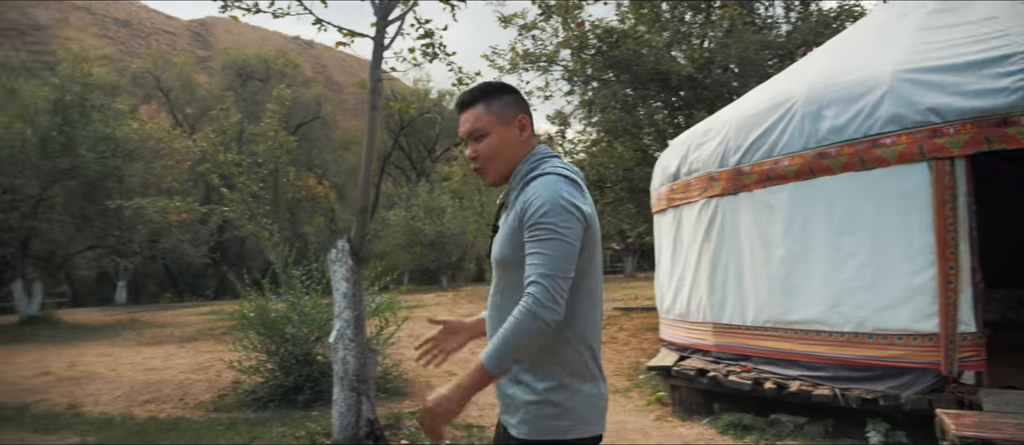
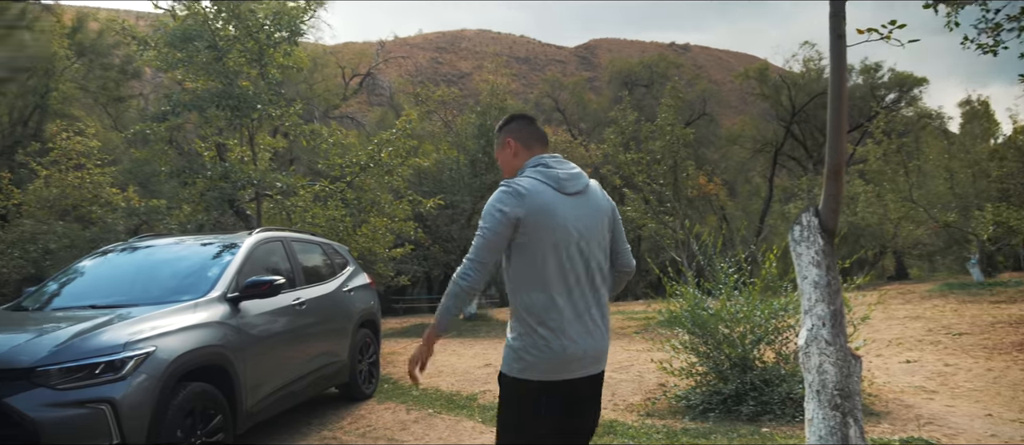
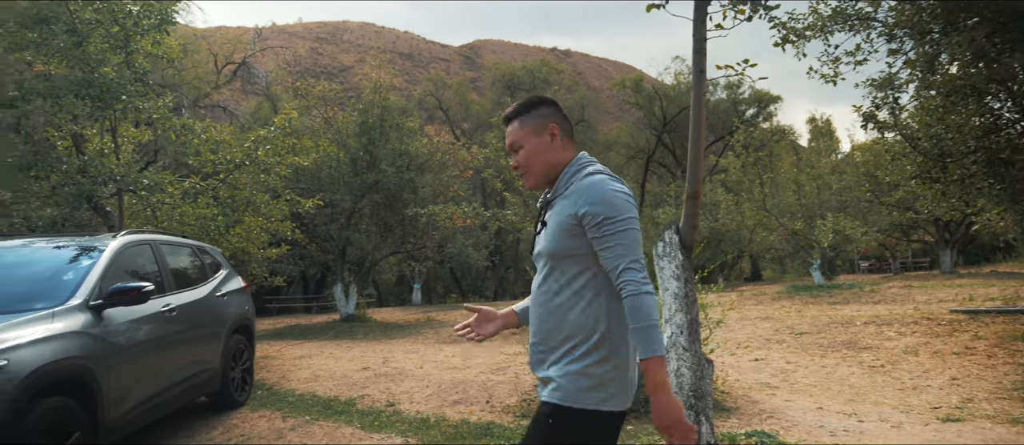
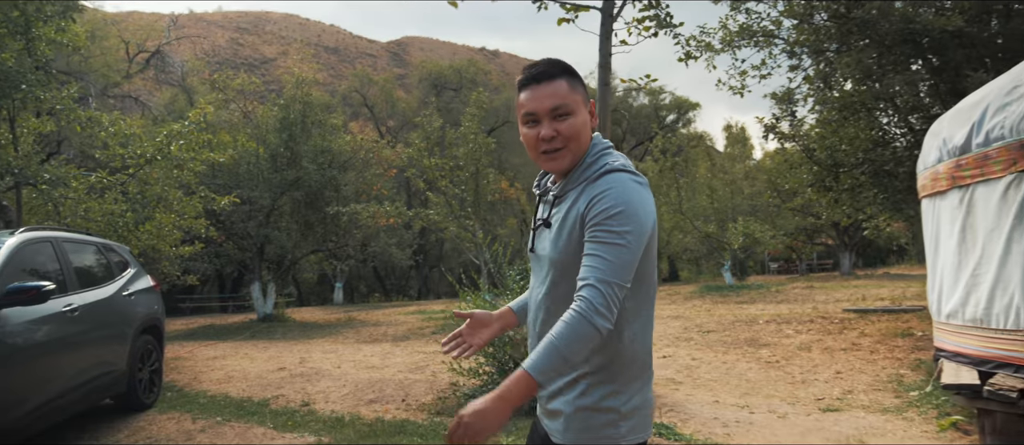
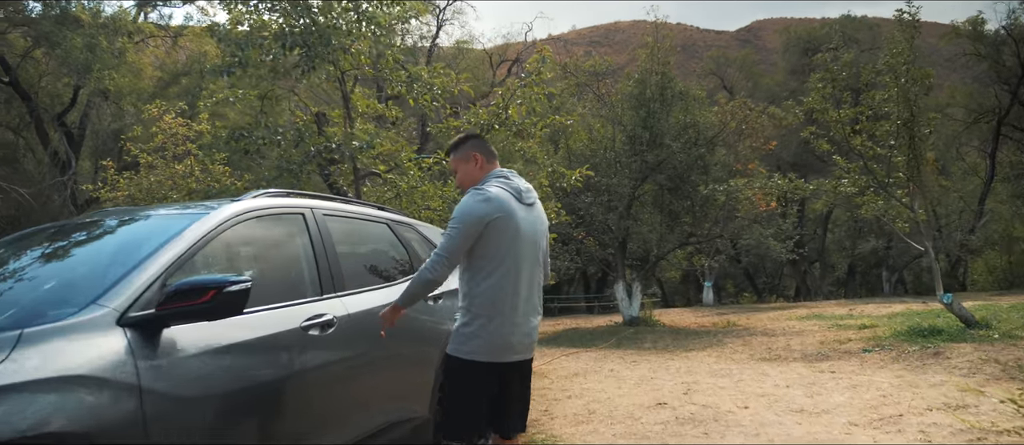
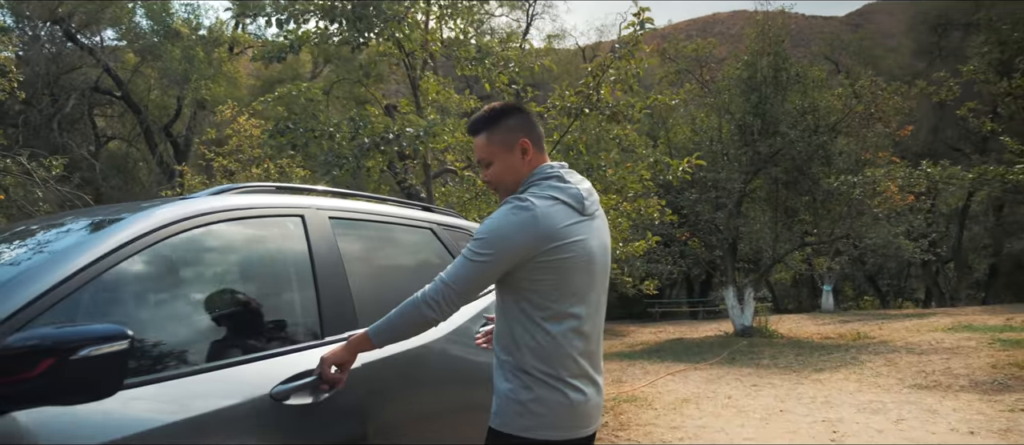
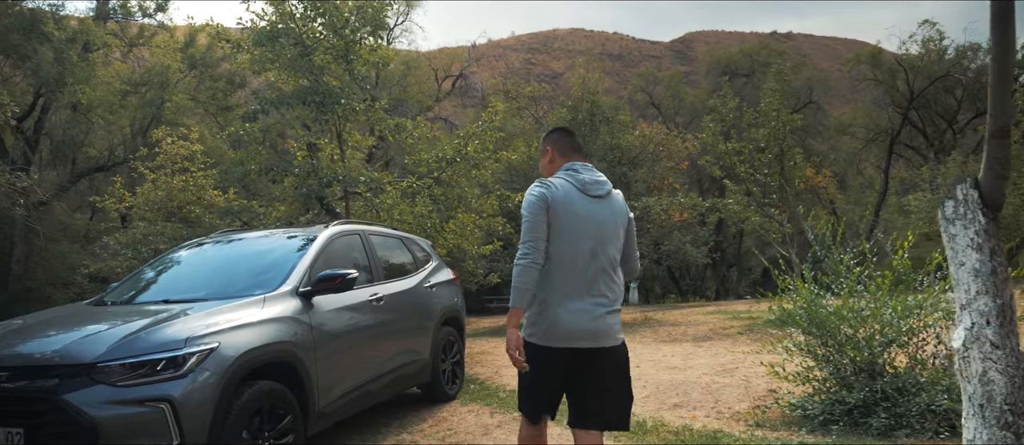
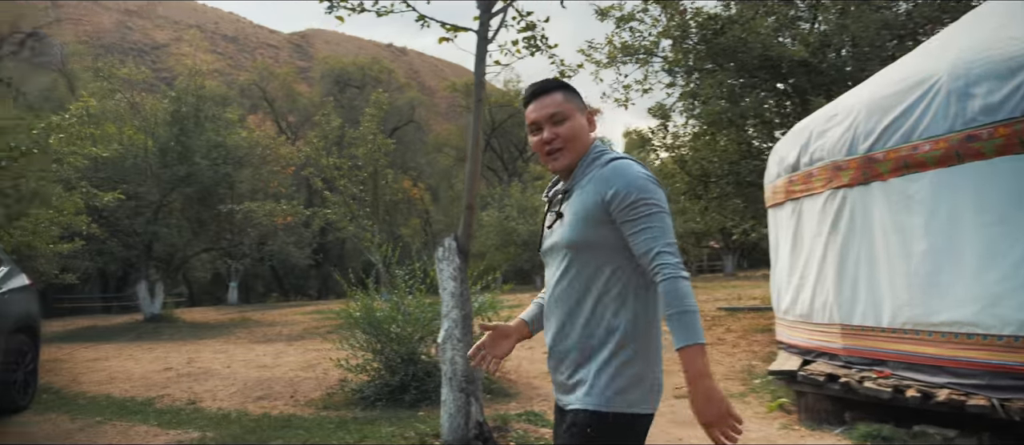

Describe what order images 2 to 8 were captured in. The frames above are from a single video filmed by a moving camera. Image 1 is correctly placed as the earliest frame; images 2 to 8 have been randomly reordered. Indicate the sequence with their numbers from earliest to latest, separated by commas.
8, 4, 3, 2, 7, 5, 6
